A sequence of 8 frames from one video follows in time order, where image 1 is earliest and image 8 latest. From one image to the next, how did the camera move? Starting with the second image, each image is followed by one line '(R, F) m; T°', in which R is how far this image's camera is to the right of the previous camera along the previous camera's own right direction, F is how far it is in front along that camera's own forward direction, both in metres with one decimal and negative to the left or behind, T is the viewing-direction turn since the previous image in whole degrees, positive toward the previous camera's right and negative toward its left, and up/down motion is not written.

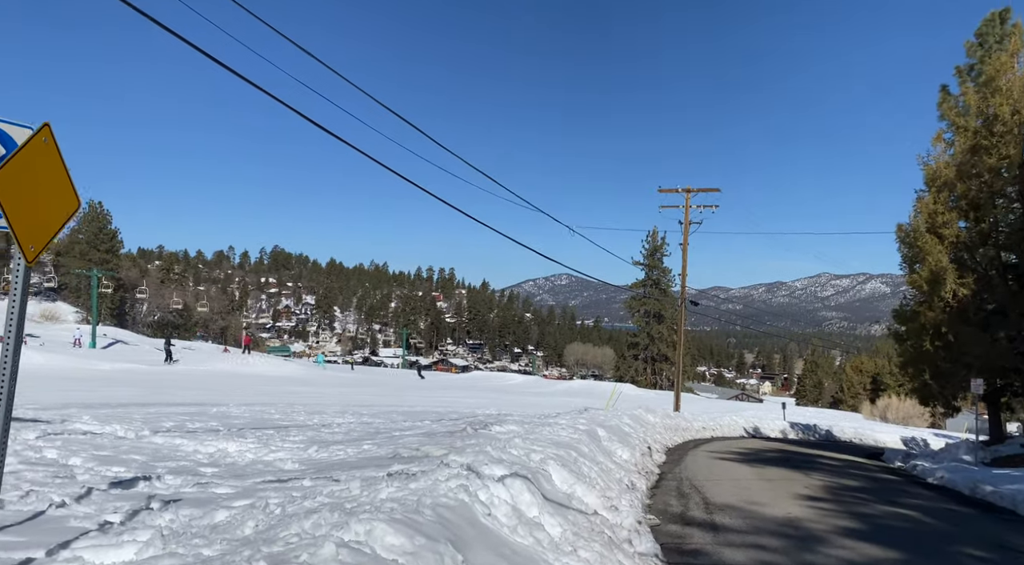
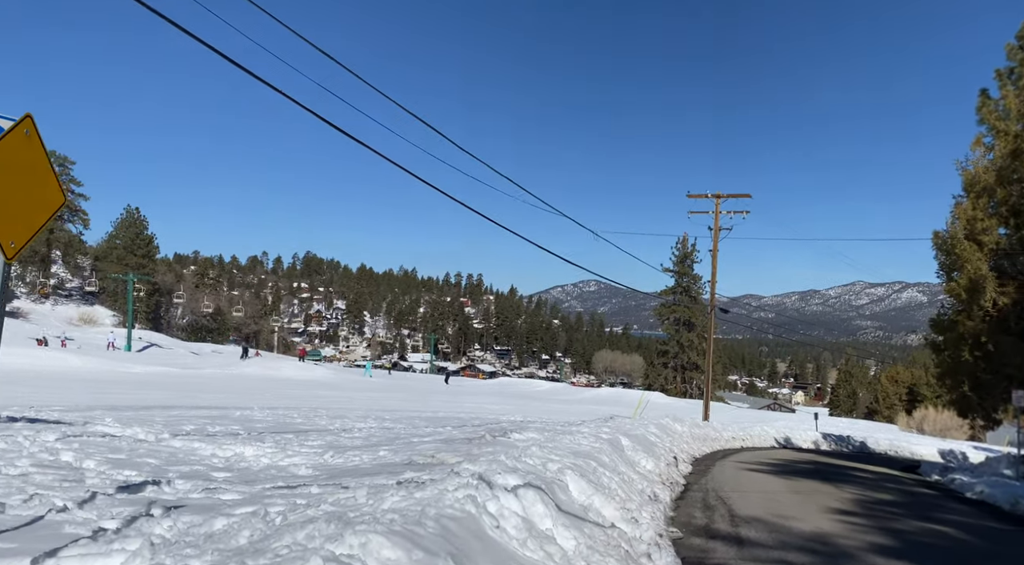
(+0.1, +0.2) m; -2°
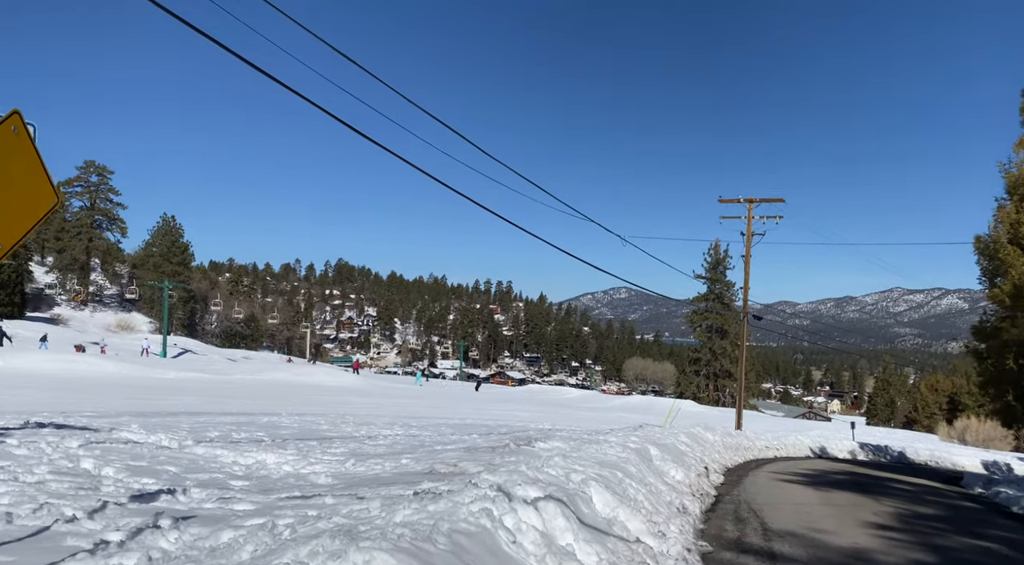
(+0.1, +0.2) m; -2°
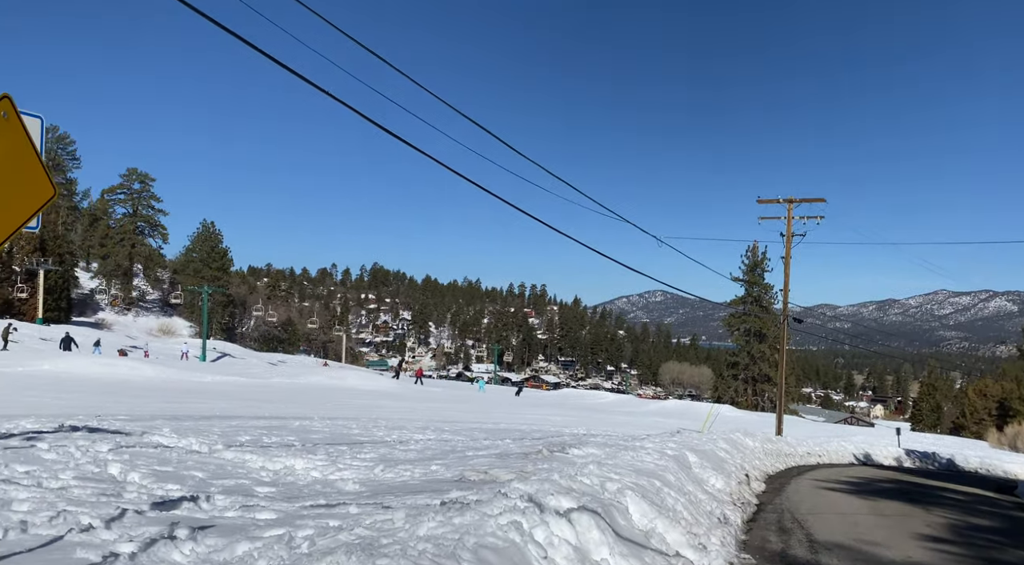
(0.0, +0.3) m; -2°
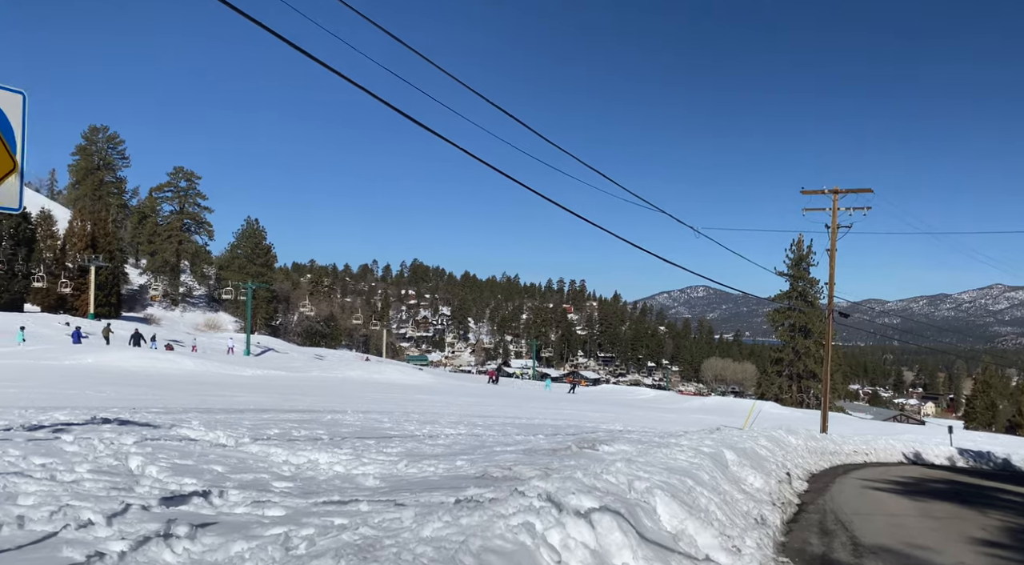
(+0.2, +0.4) m; -3°
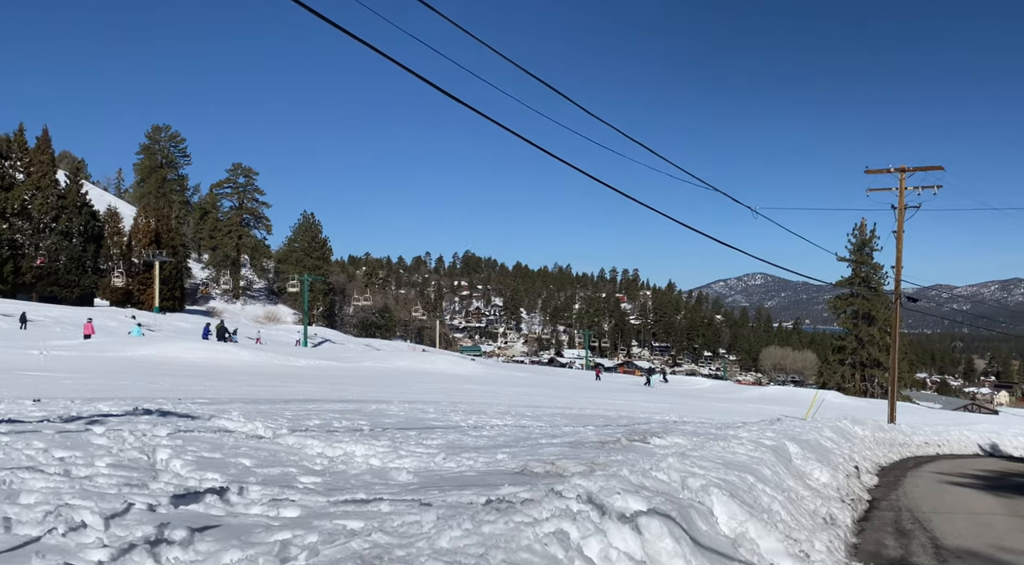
(+0.1, +0.7) m; -4°
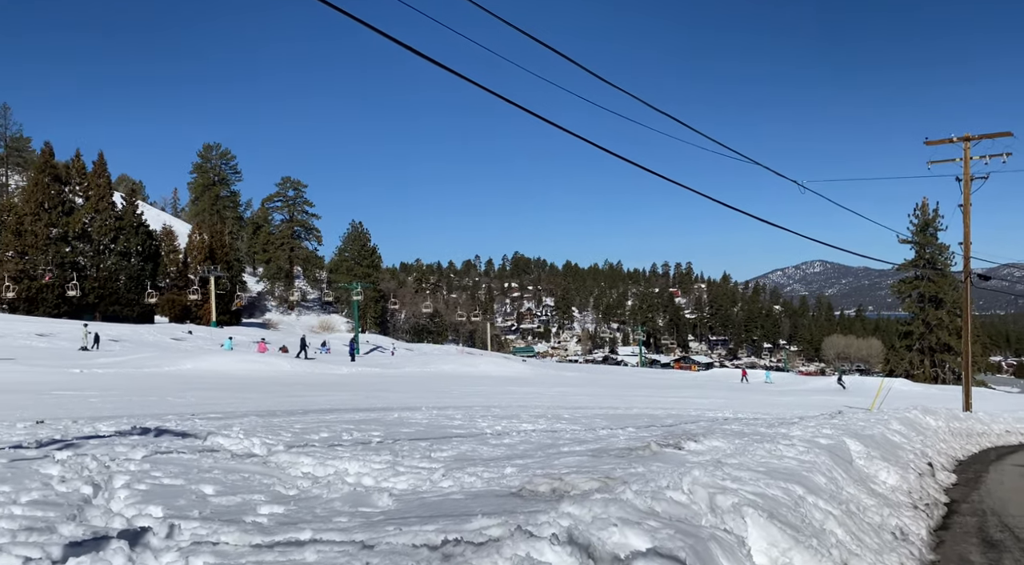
(+0.6, +1.3) m; -4°
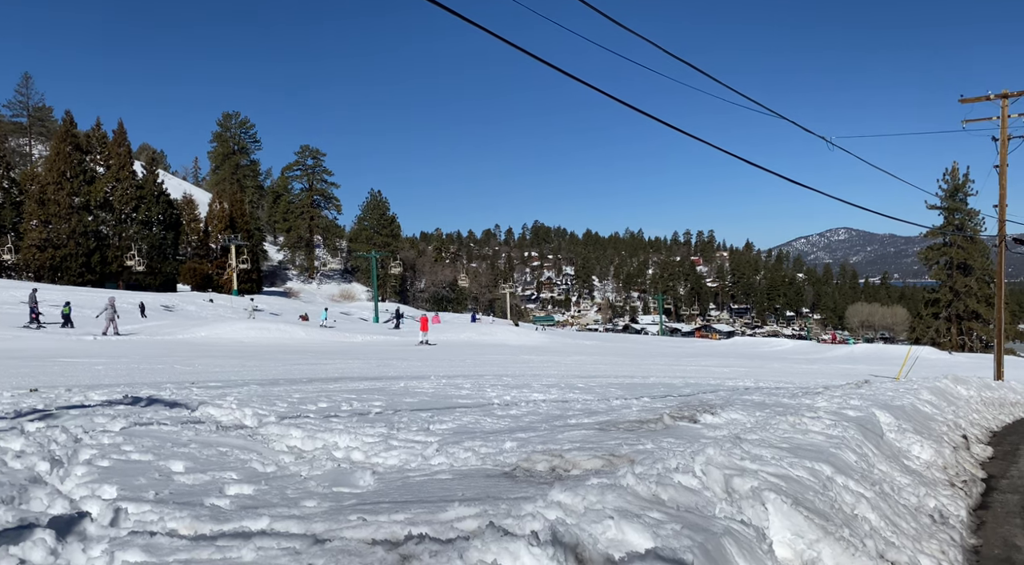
(+0.2, +0.7) m; -1°
